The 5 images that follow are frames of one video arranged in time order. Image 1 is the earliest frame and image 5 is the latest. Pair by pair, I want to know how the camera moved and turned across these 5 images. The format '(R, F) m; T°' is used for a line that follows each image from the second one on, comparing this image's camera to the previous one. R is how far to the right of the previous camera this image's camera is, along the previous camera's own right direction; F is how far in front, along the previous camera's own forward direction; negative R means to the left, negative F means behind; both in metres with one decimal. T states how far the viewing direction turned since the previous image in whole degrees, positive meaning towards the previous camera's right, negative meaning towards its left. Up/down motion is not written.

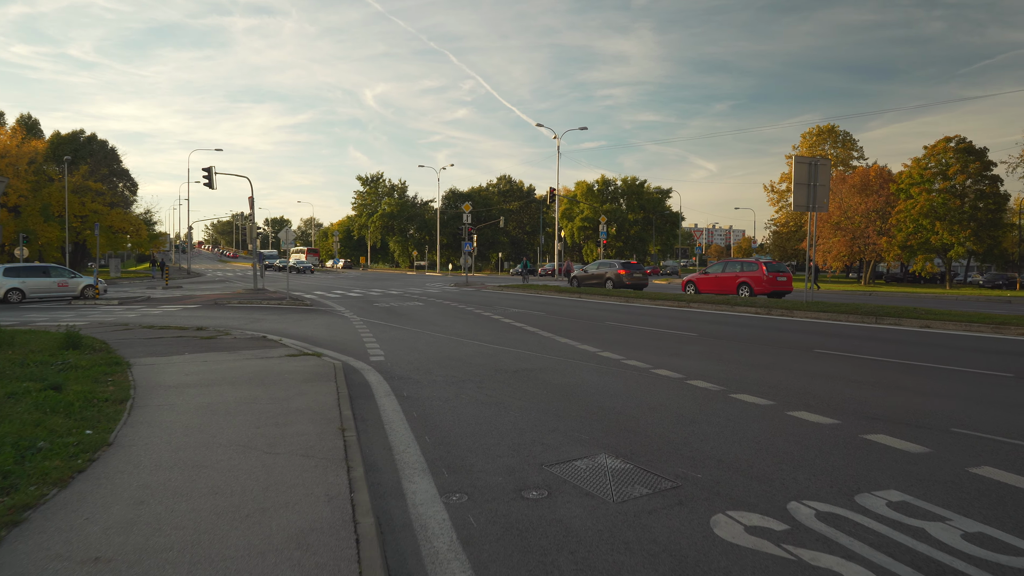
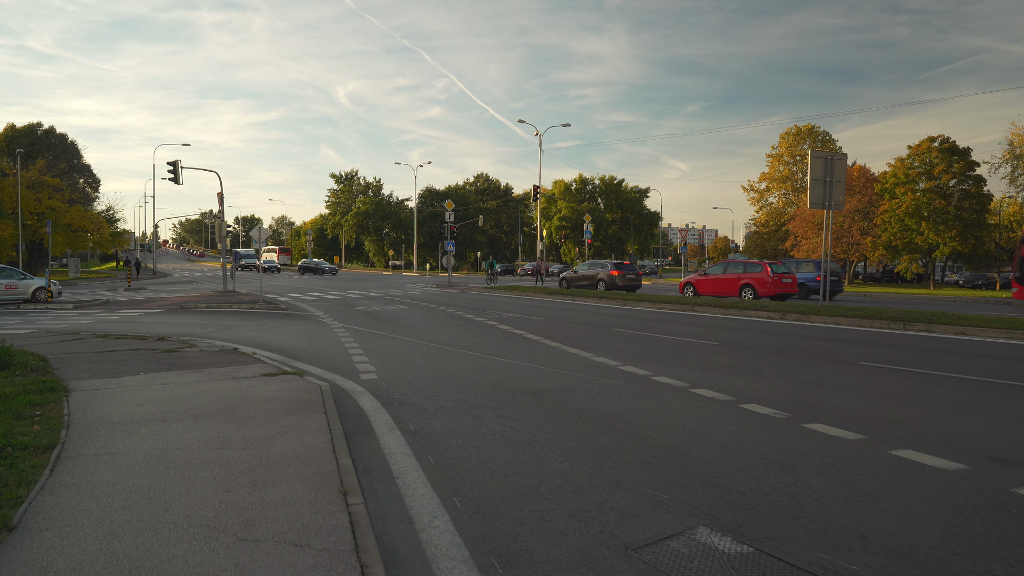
(-0.5, +1.4) m; +2°
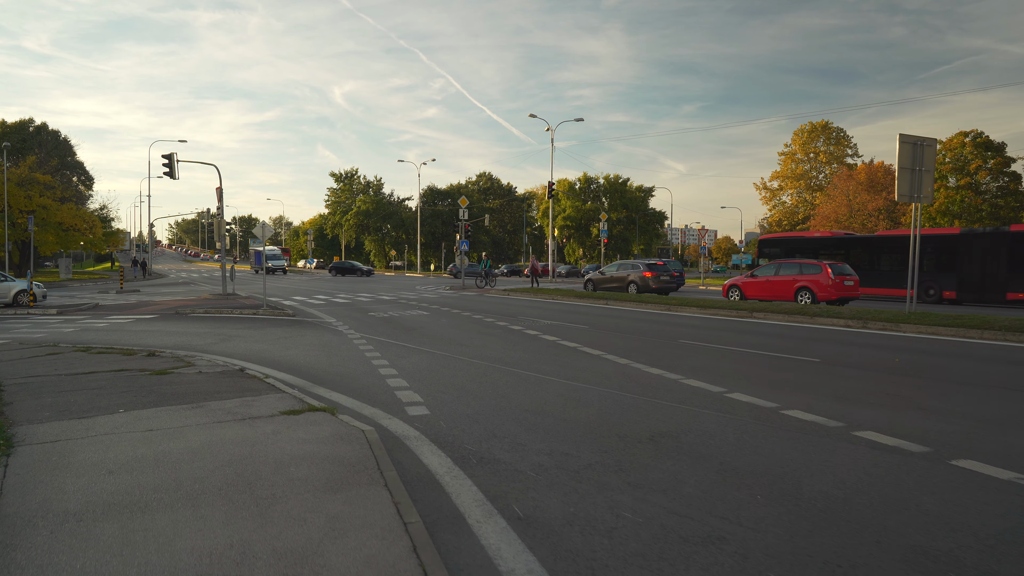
(-1.0, +2.0) m; 0°
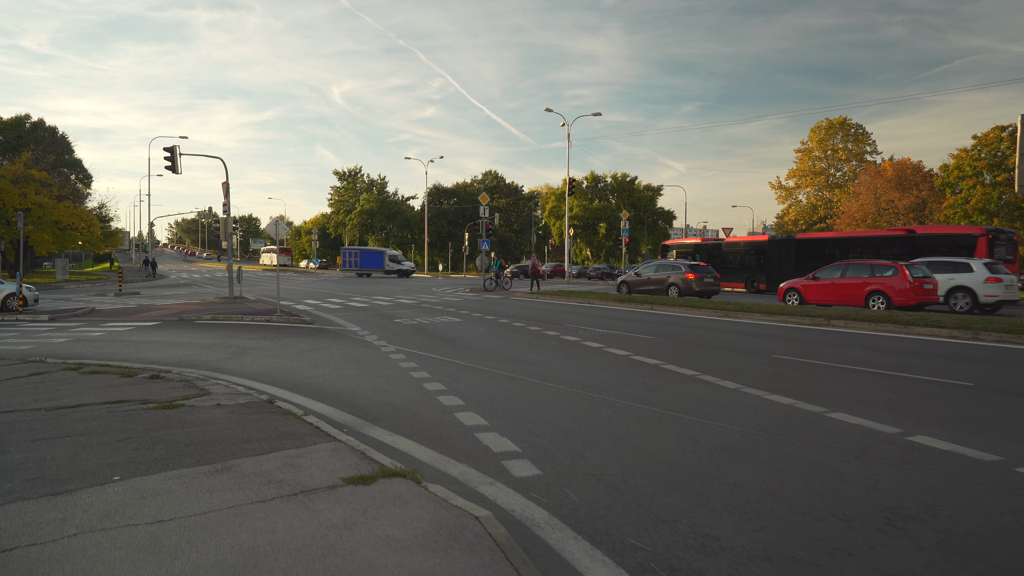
(-1.1, +1.9) m; 0°
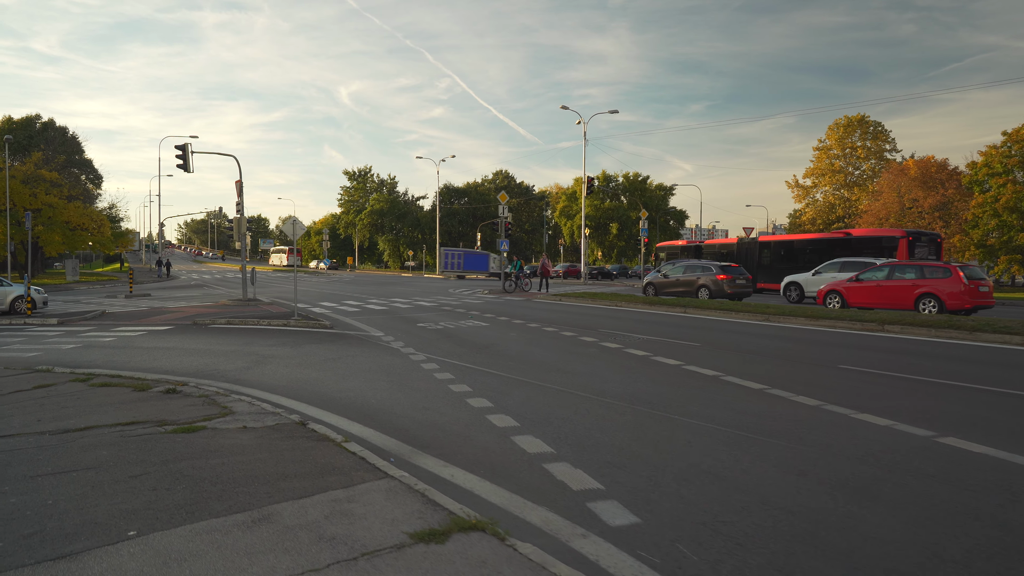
(-0.5, +0.8) m; -1°
